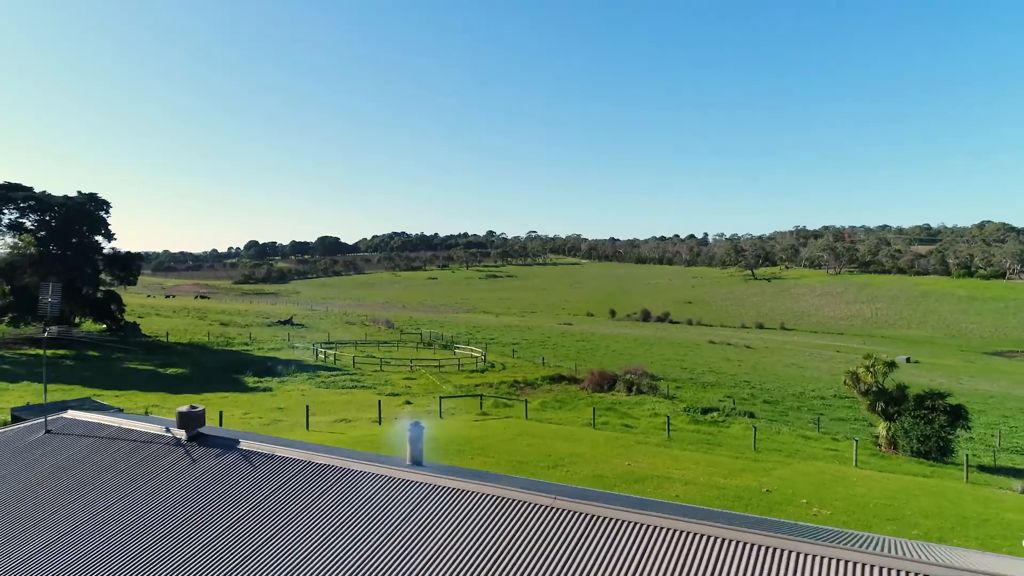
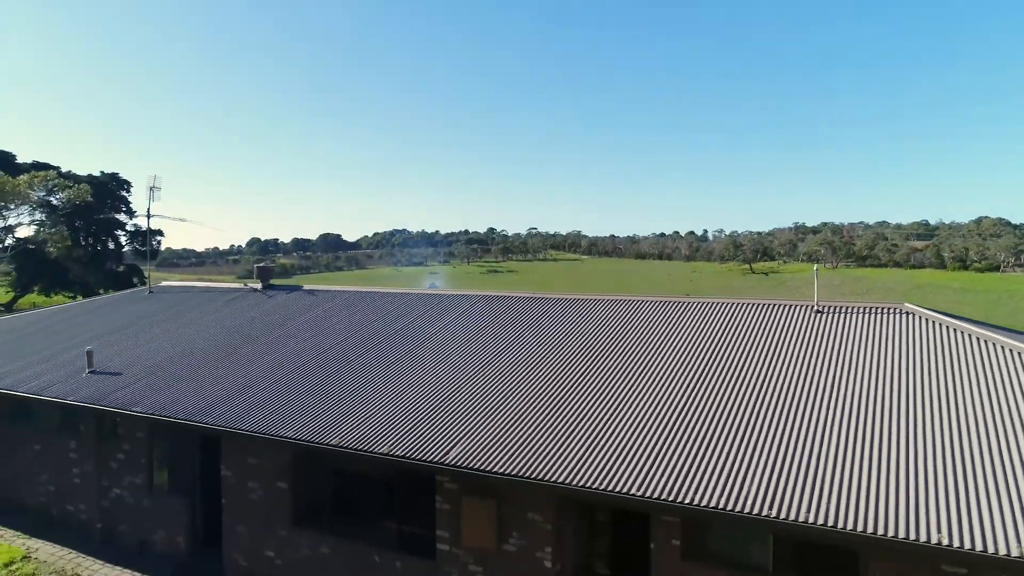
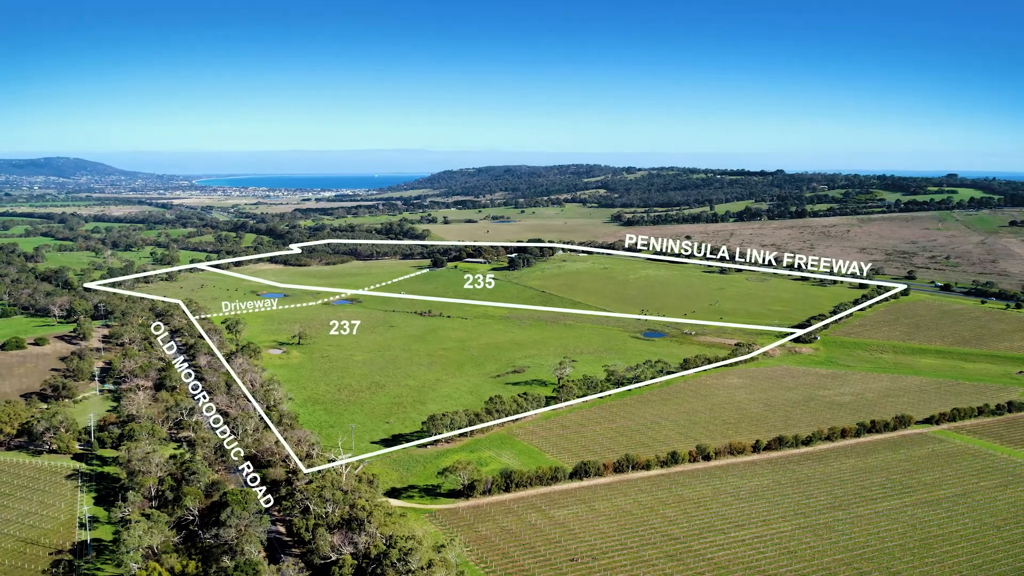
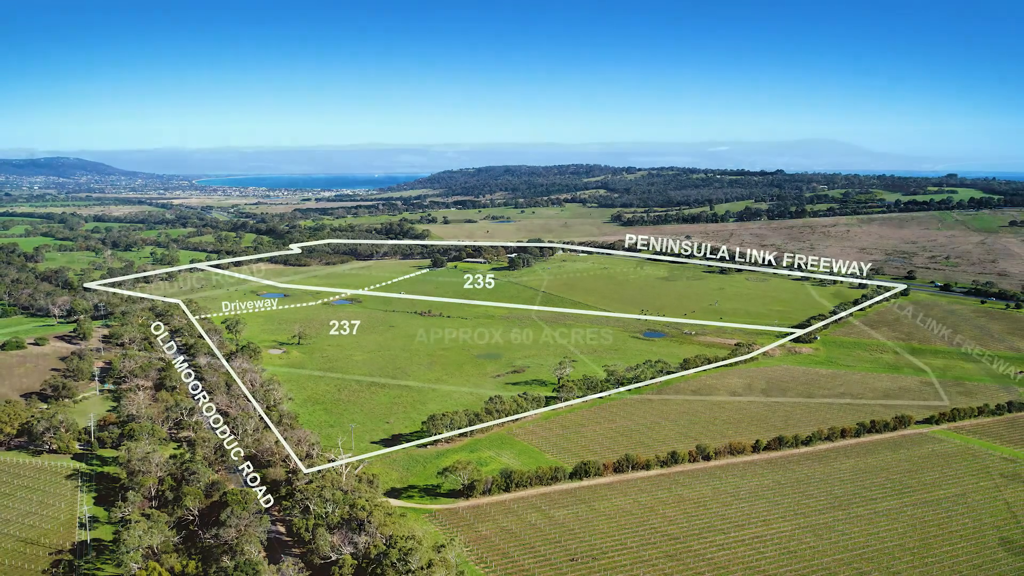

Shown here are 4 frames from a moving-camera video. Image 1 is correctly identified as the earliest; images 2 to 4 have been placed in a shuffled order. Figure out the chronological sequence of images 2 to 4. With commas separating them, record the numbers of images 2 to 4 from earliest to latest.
2, 3, 4
